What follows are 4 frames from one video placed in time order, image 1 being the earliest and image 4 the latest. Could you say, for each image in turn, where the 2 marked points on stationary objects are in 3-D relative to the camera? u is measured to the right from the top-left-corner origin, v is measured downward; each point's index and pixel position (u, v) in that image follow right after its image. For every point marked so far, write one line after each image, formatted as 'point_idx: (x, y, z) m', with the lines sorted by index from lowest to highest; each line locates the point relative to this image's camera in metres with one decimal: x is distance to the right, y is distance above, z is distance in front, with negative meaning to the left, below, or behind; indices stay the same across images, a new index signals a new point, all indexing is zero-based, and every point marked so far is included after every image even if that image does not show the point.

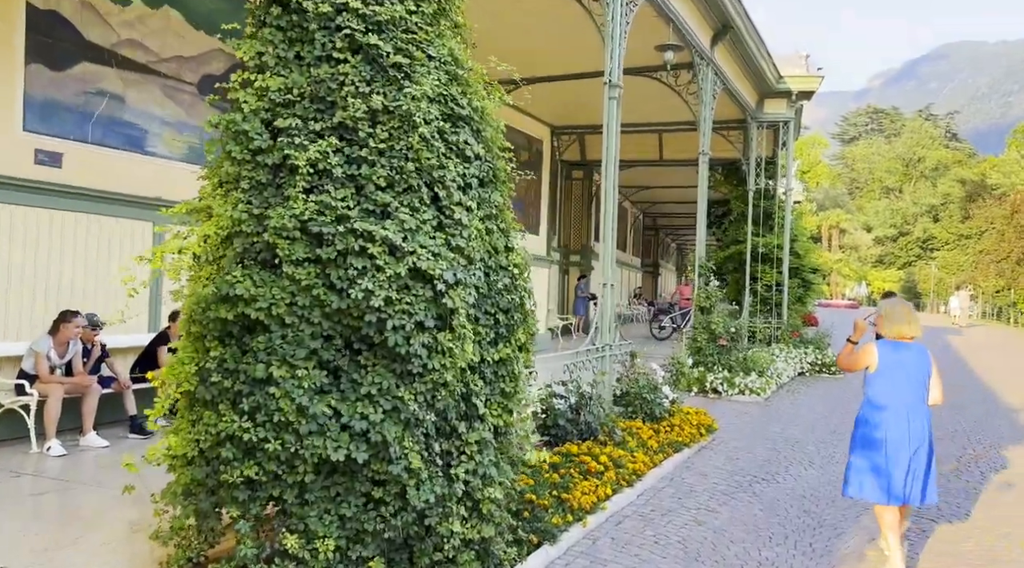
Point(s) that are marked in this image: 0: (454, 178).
0: (-0.3, +0.5, +3.9) m
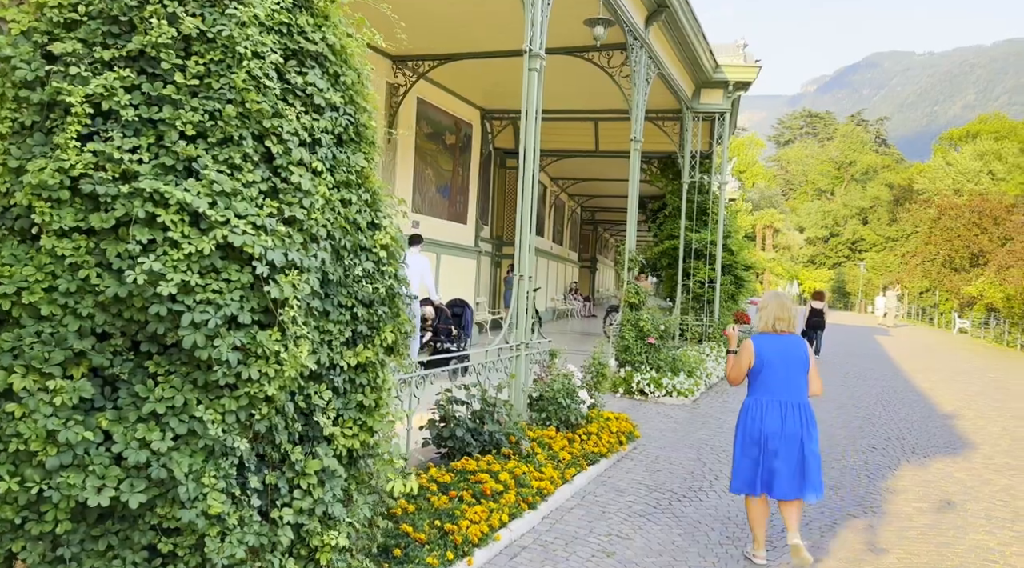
0: (-0.8, +0.6, +3.0) m
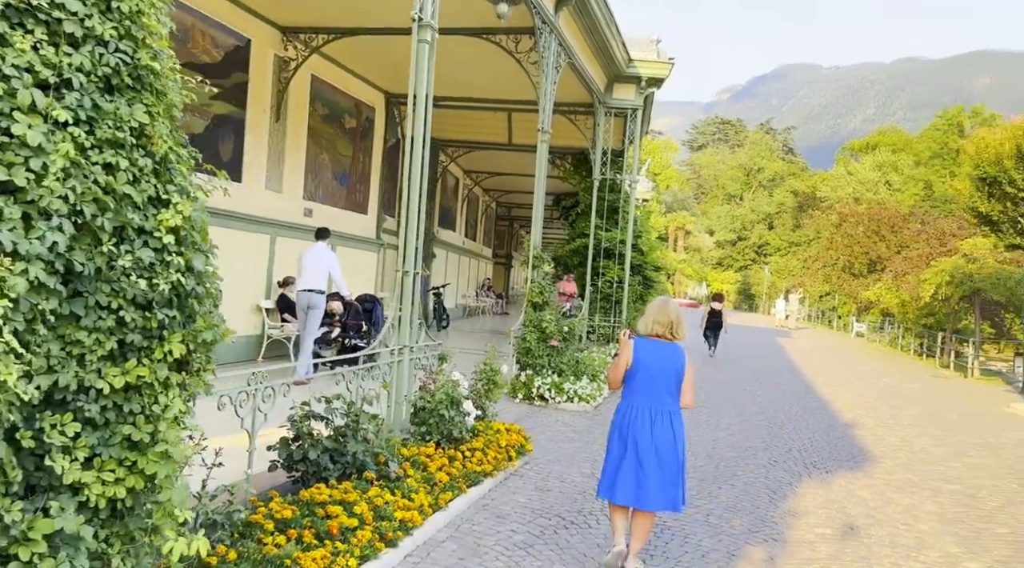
0: (-1.4, +0.6, +2.2) m
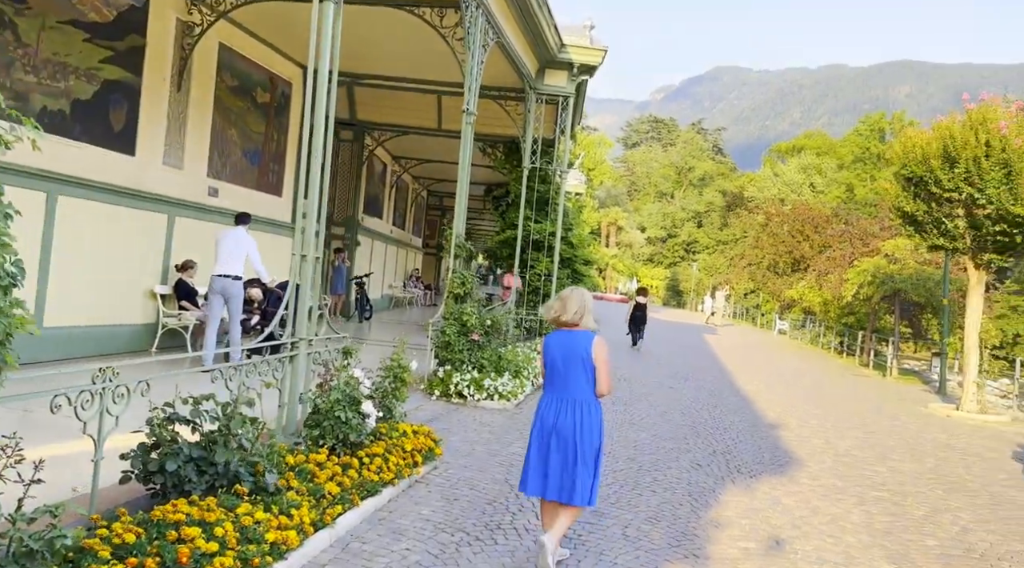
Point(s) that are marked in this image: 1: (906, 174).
0: (-1.7, +0.7, +1.6) m
1: (+5.8, +1.6, +11.4) m
